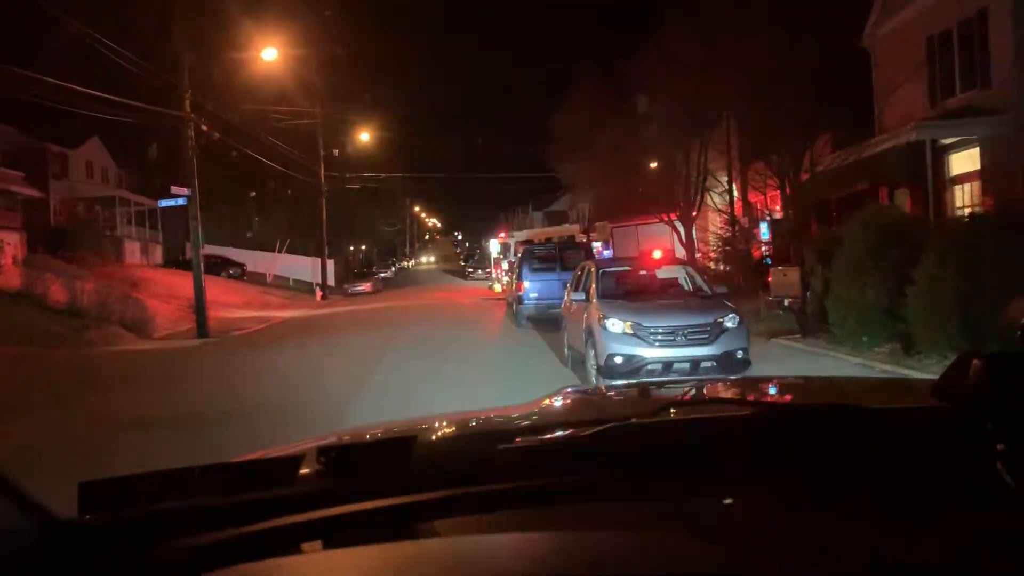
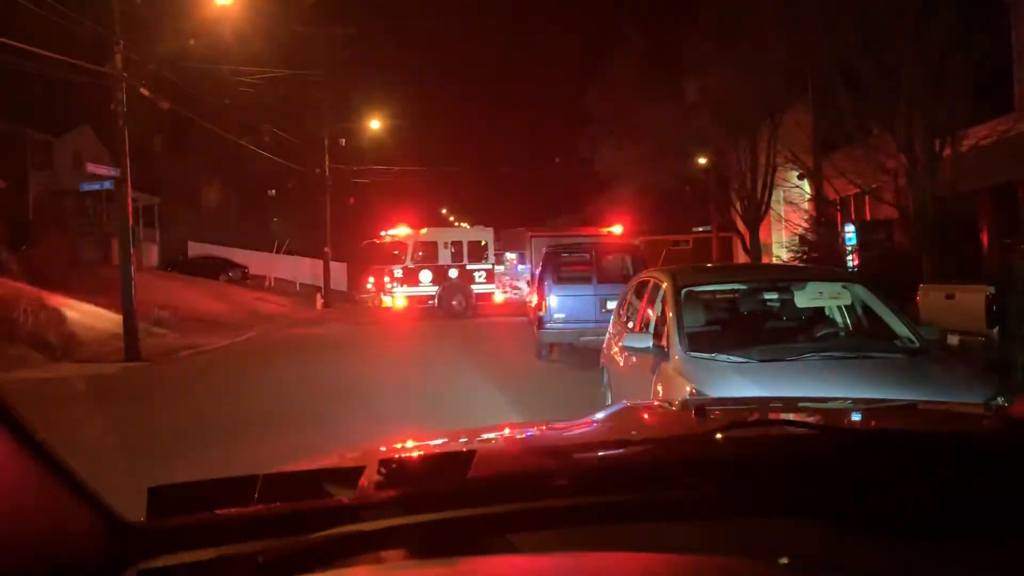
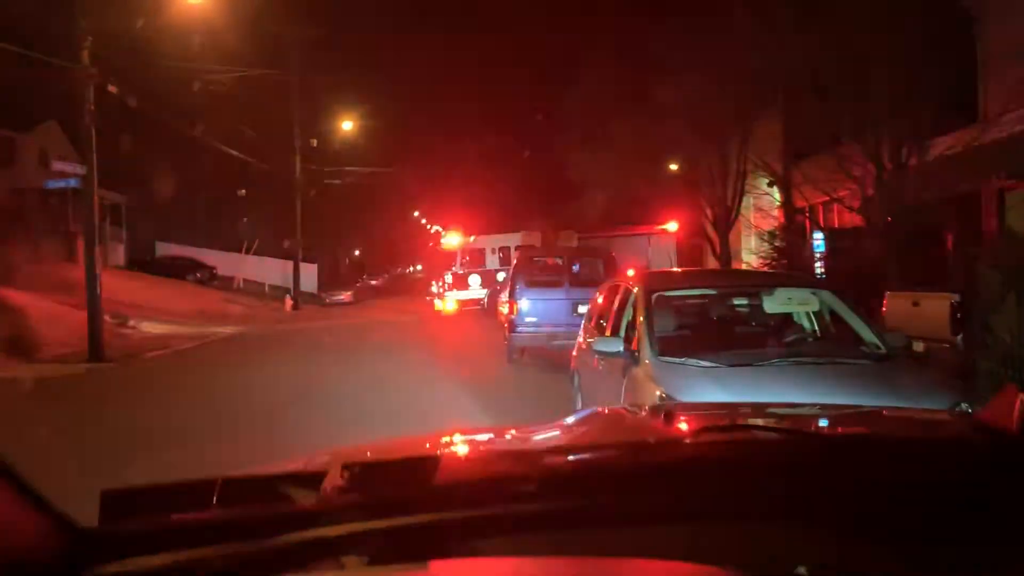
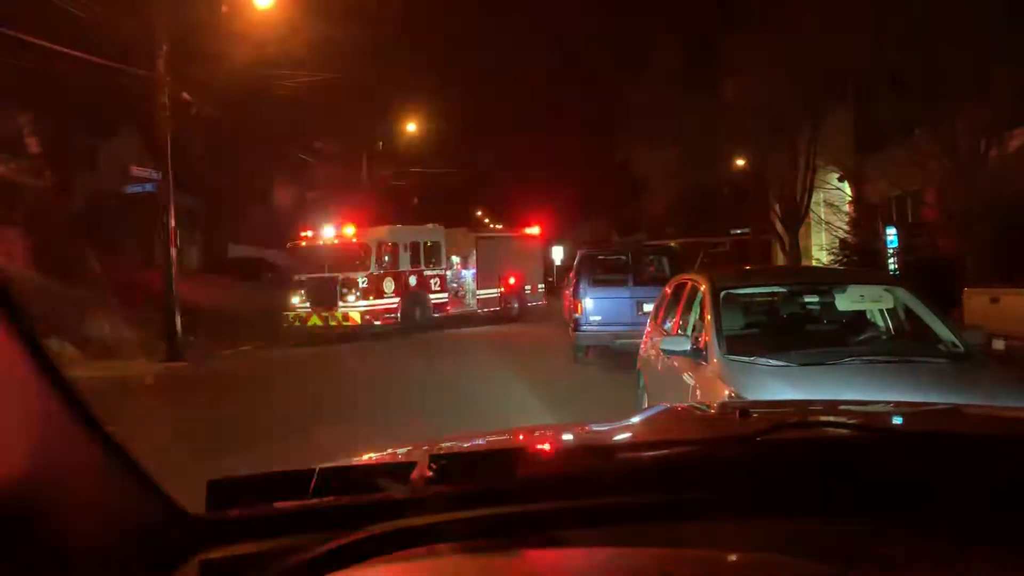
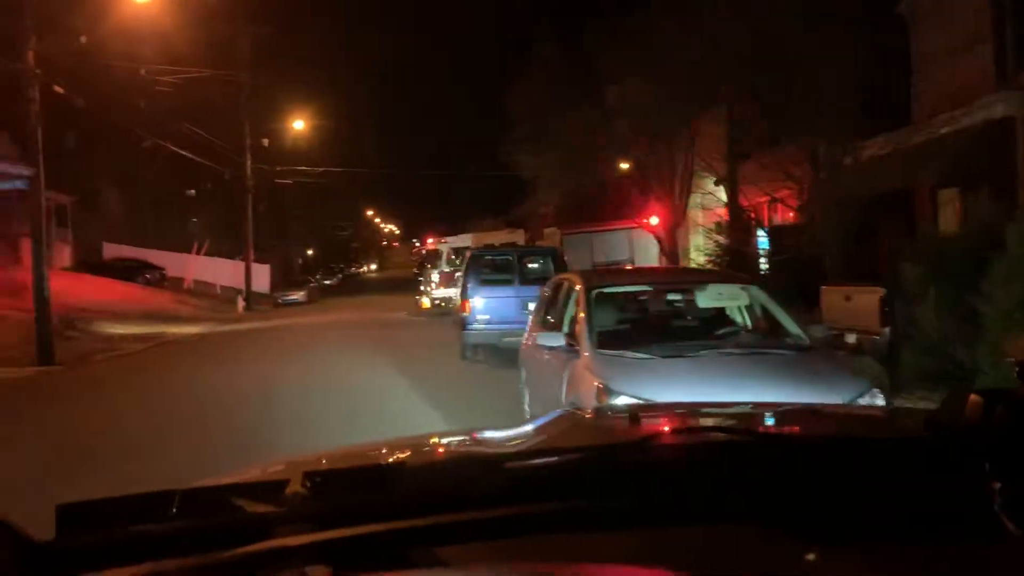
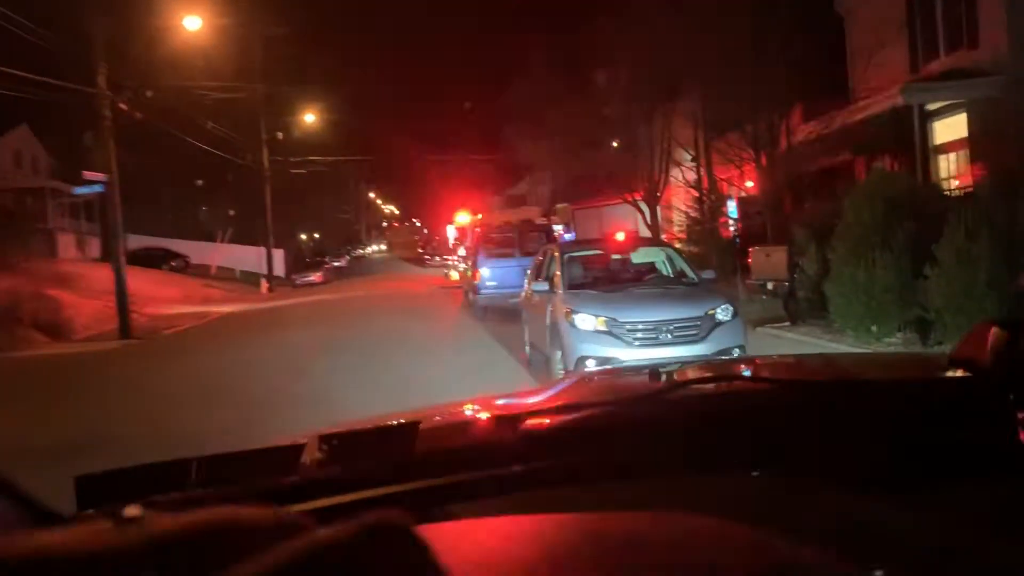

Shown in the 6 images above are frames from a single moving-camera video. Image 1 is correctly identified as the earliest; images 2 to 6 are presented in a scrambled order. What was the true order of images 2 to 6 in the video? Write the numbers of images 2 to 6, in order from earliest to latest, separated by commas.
6, 5, 3, 2, 4
